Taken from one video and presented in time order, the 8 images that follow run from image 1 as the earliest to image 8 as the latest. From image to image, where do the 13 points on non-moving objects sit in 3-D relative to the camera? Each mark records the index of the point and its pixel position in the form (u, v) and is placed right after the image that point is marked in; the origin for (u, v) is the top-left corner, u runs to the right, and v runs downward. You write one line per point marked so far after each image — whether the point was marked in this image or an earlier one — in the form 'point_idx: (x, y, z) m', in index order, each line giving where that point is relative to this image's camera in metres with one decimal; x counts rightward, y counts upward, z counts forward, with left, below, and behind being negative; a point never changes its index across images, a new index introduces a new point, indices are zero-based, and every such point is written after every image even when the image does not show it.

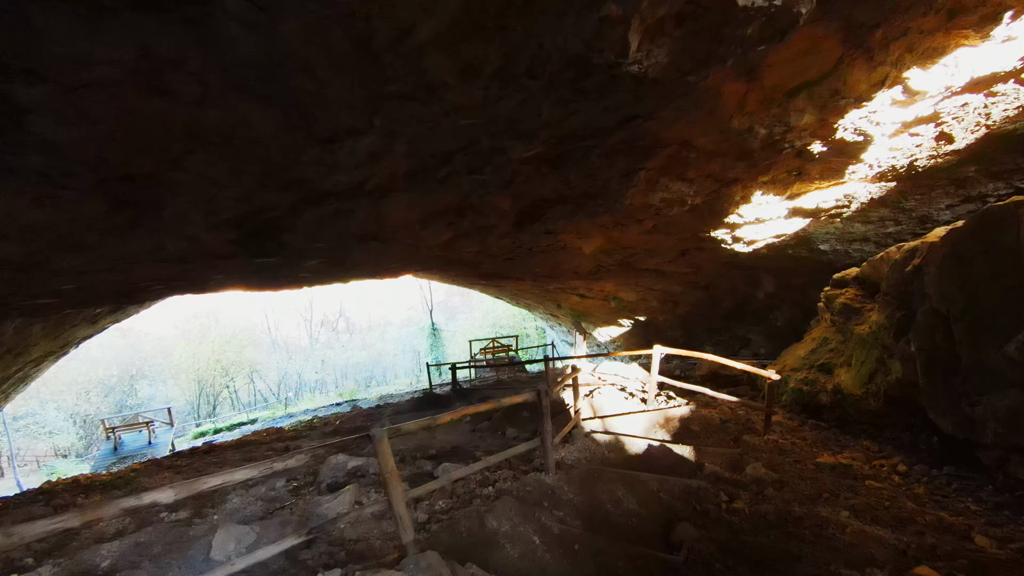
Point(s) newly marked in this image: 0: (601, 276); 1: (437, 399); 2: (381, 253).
0: (+1.5, +0.2, +8.7) m
1: (-1.2, -1.7, +7.9) m
2: (-1.3, +0.3, +4.9) m
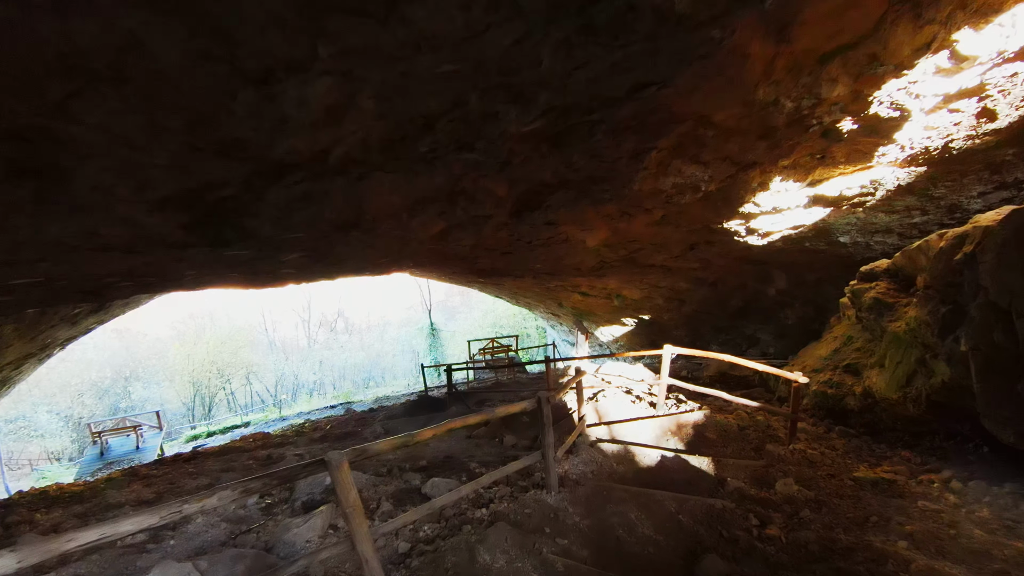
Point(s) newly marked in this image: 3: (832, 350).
0: (+1.5, +0.2, +8.3) m
1: (-1.2, -1.7, +7.5) m
2: (-1.3, +0.4, +4.5) m
3: (+3.0, -0.6, +4.9) m
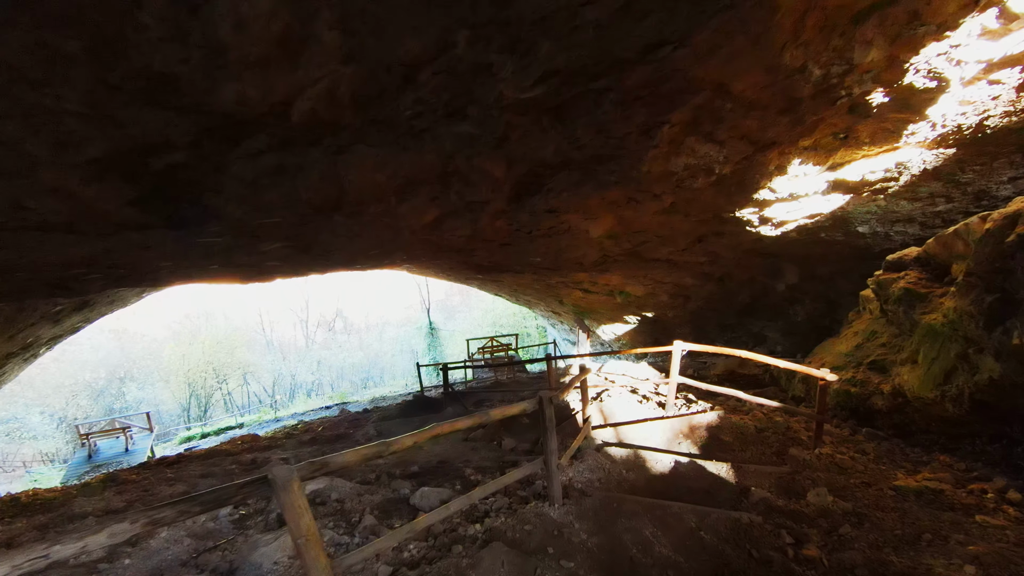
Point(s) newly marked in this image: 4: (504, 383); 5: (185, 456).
0: (+1.5, +0.3, +8.0) m
1: (-1.2, -1.6, +7.2) m
2: (-1.3, +0.5, +4.2) m
3: (+3.0, -0.5, +4.5) m
4: (-0.1, -1.6, +8.7) m
5: (-4.4, -2.3, +6.8) m
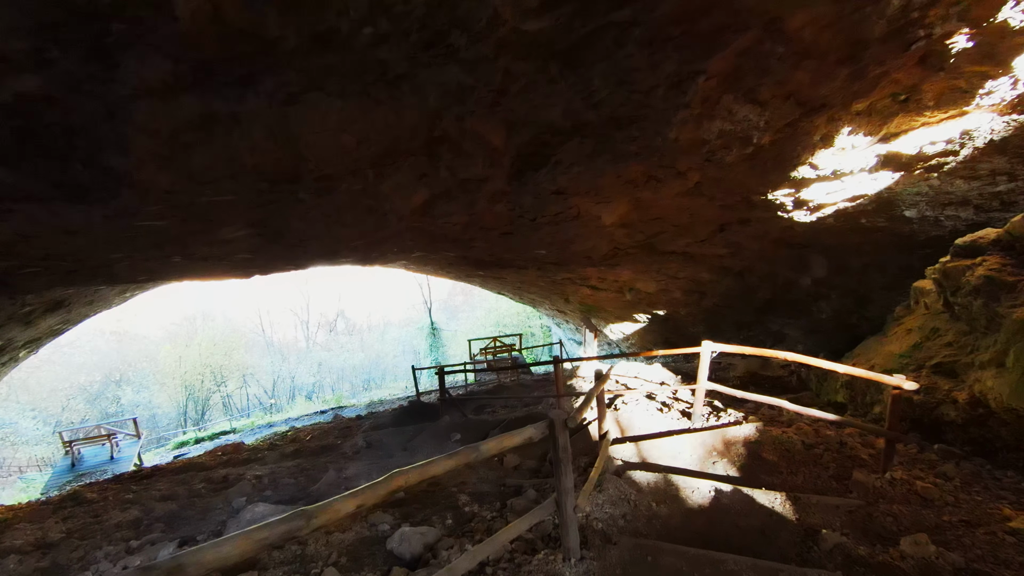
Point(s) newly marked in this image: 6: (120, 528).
0: (+1.5, +0.4, +7.4) m
1: (-1.1, -1.6, +6.6) m
2: (-1.3, +0.5, +3.6) m
3: (+3.1, -0.4, +3.9) m
4: (-0.1, -1.6, +8.1) m
5: (-4.3, -2.2, +6.3) m
6: (-2.6, -1.6, +3.4) m
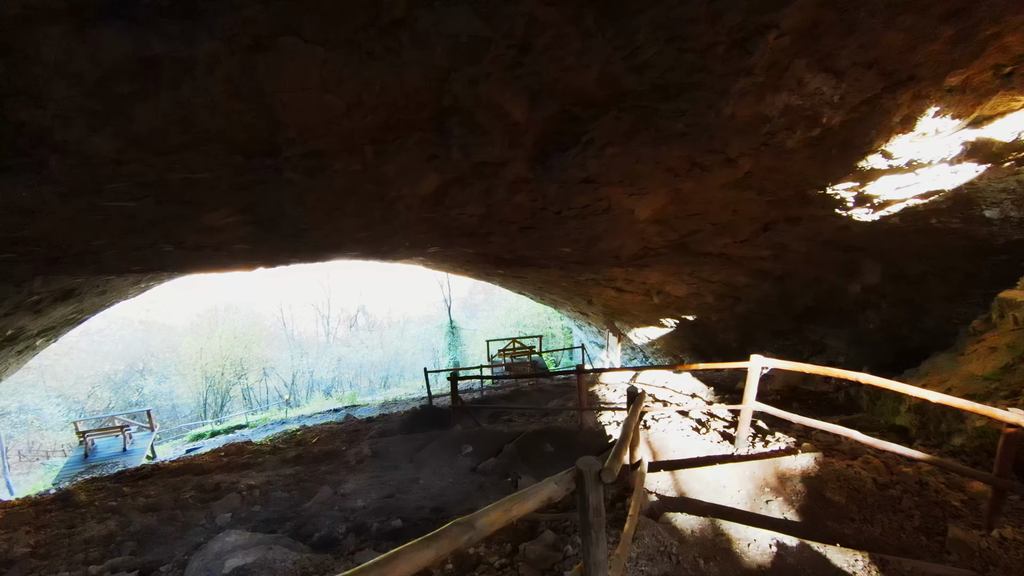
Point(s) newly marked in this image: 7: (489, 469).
0: (+1.8, +0.3, +6.9) m
1: (-0.9, -1.6, +6.2) m
2: (-1.2, +0.5, +3.2) m
3: (+3.2, -0.5, +3.3) m
4: (+0.2, -1.6, +7.7) m
5: (-4.1, -2.1, +6.0) m
6: (-2.5, -1.5, +3.0) m
7: (-0.2, -1.4, +3.8) m
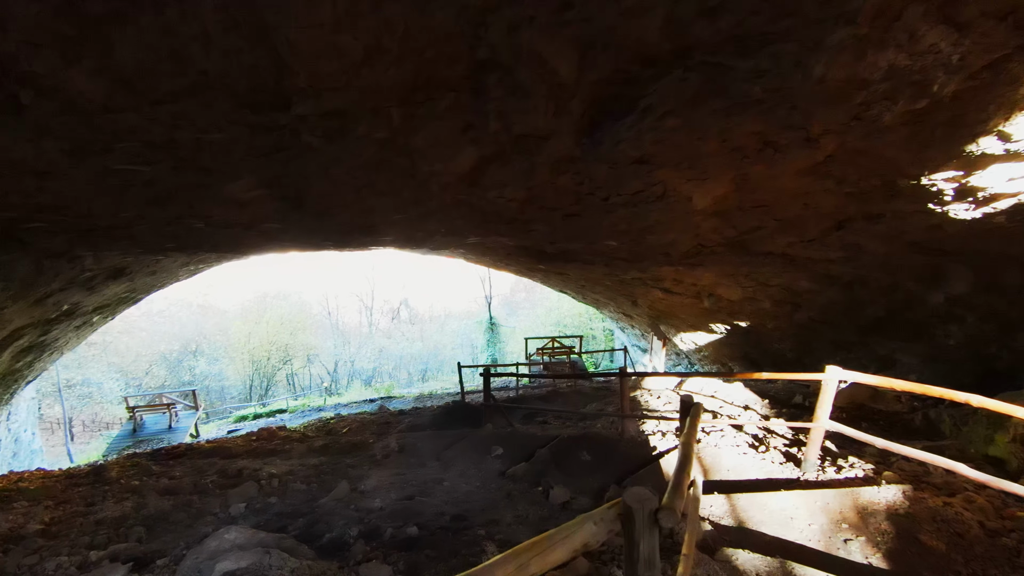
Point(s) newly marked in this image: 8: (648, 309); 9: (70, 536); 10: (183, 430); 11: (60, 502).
0: (+2.4, +0.3, +6.4) m
1: (-0.5, -1.5, +6.0) m
2: (-0.9, +0.6, +3.0) m
3: (+3.4, -0.6, +2.7) m
4: (+0.7, -1.5, +7.3) m
5: (-3.8, -1.9, +6.0) m
6: (-2.4, -1.4, +2.9) m
7: (0.0, -1.3, +3.5) m
8: (+2.9, -0.4, +10.8) m
9: (-2.4, -1.4, +2.8) m
10: (-6.9, -3.0, +10.7) m
11: (-3.1, -1.5, +3.5) m
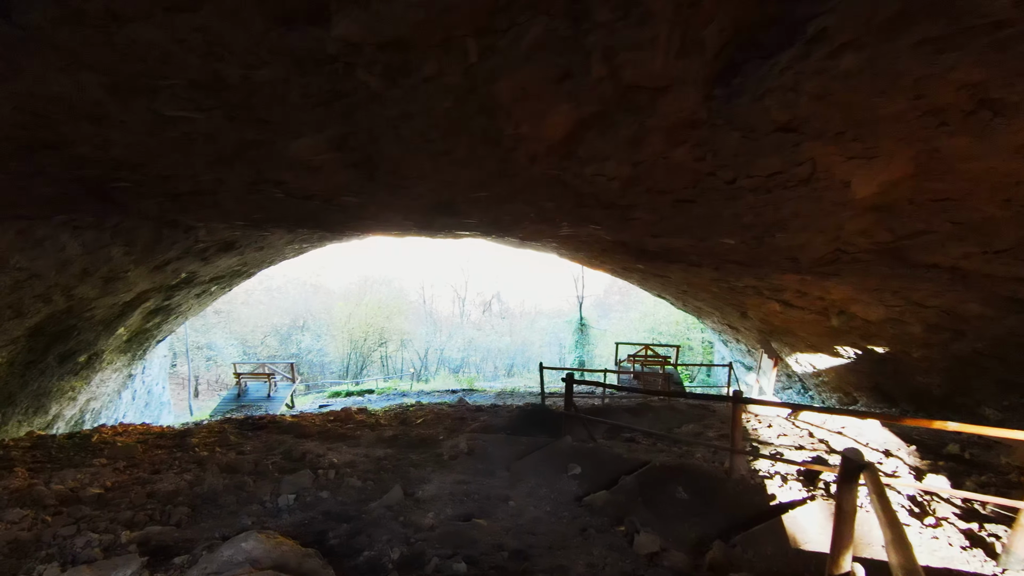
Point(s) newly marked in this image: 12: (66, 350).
0: (+3.4, +0.2, +5.3) m
1: (+0.4, -1.4, +5.4) m
2: (-0.4, +0.7, +2.6) m
3: (+3.7, -0.8, +1.6) m
4: (+1.8, -1.6, +6.5) m
5: (-2.8, -1.6, +6.1) m
6: (-2.0, -1.2, +2.8) m
7: (+0.5, -1.3, +3.0) m
8: (+4.6, -0.6, +9.6) m
9: (-2.1, -1.1, +2.7) m
10: (-5.2, -2.5, +11.3) m
11: (-2.6, -1.2, +3.5) m
12: (-7.2, -1.0, +8.3) m
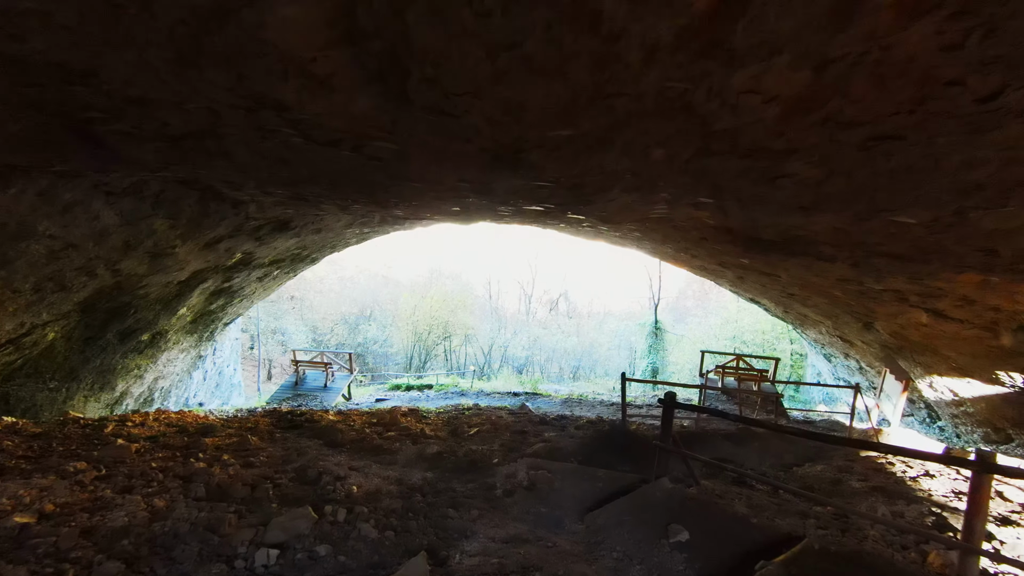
0: (+4.0, +0.1, +3.8) m
1: (+1.0, -1.3, +4.3) m
2: (-0.1, +0.8, +1.6) m
3: (+3.8, -0.8, +0.1) m
4: (+2.6, -1.5, +5.2) m
5: (-2.1, -1.4, +5.4) m
6: (-1.7, -1.0, +2.0) m
7: (+0.8, -1.2, +1.8) m
8: (+5.8, -0.7, +7.8) m
9: (-1.8, -1.0, +1.9) m
10: (-3.8, -2.2, +10.8) m
11: (-2.2, -1.0, +2.8) m
12: (-6.2, -0.6, +8.1) m
